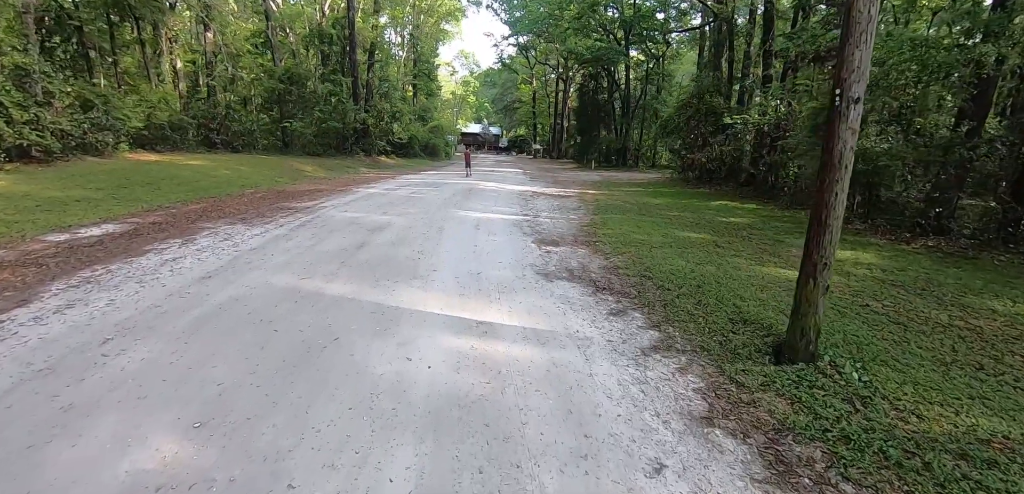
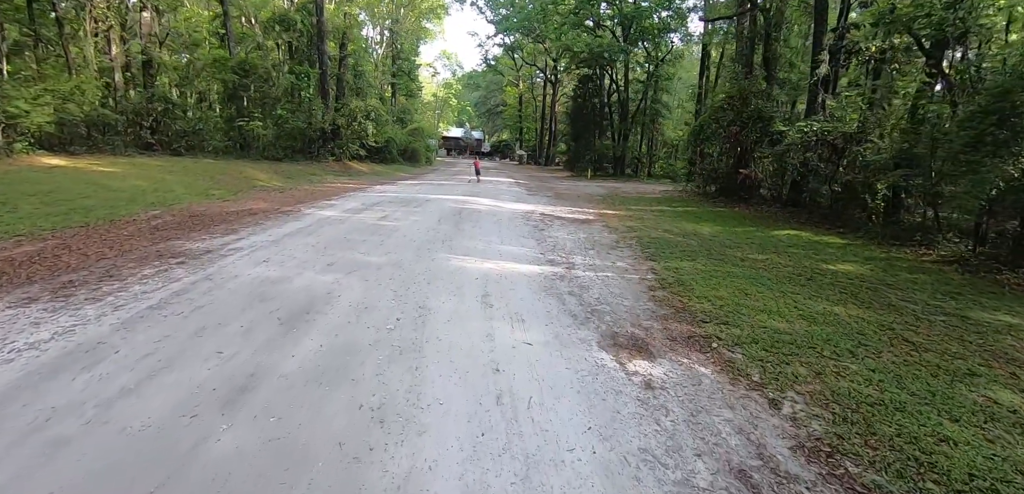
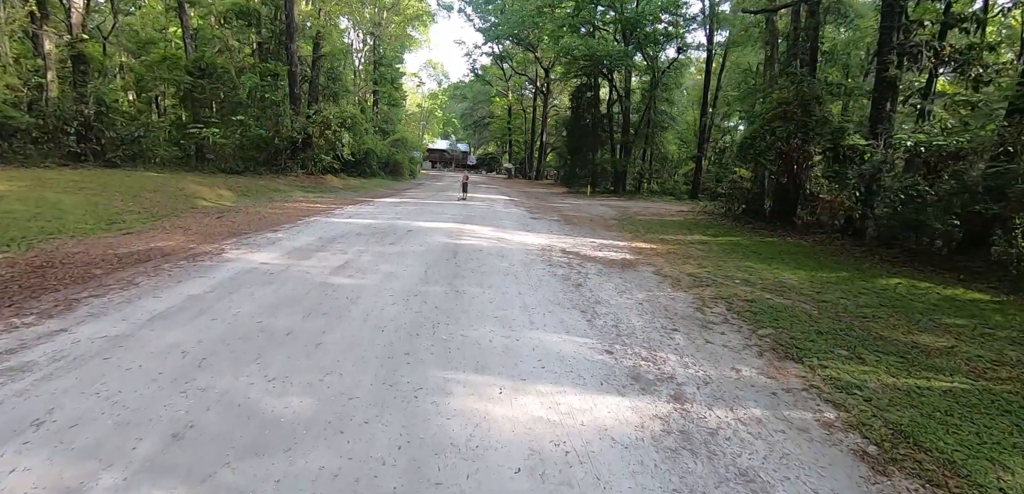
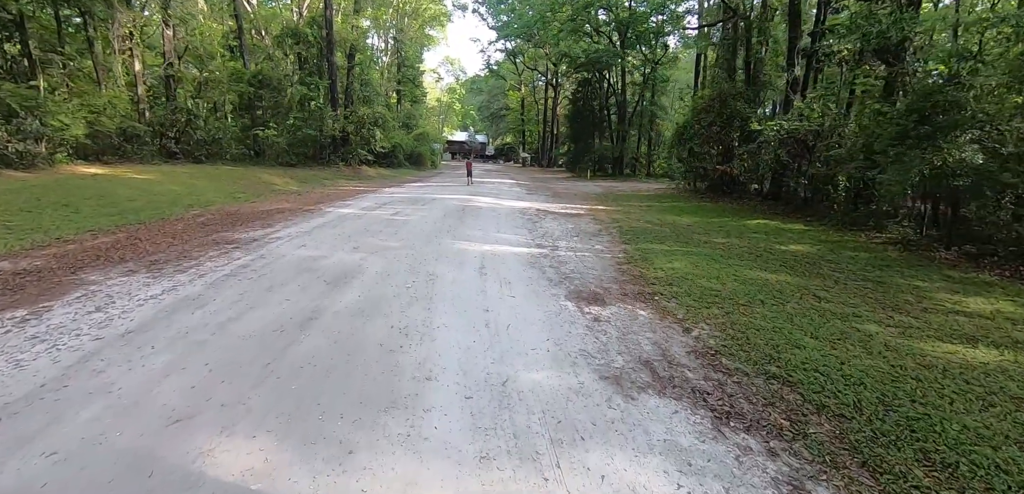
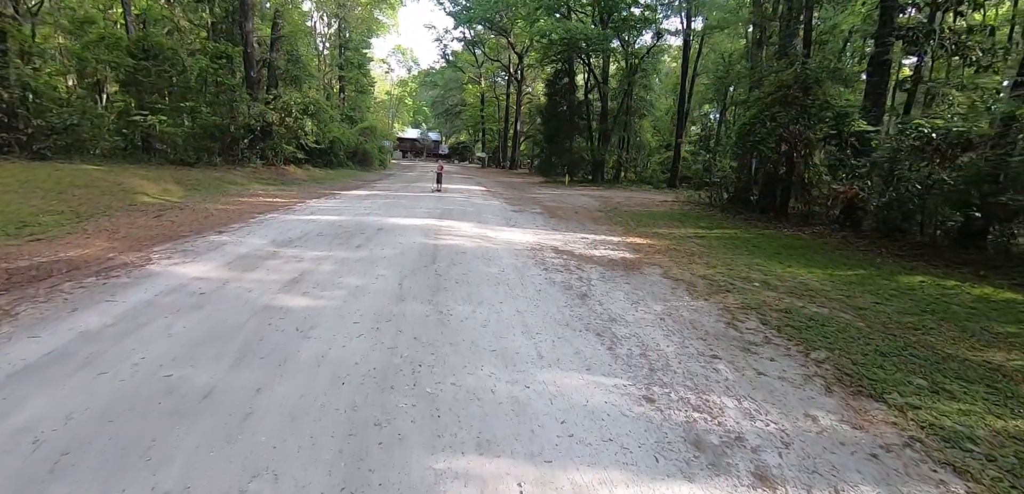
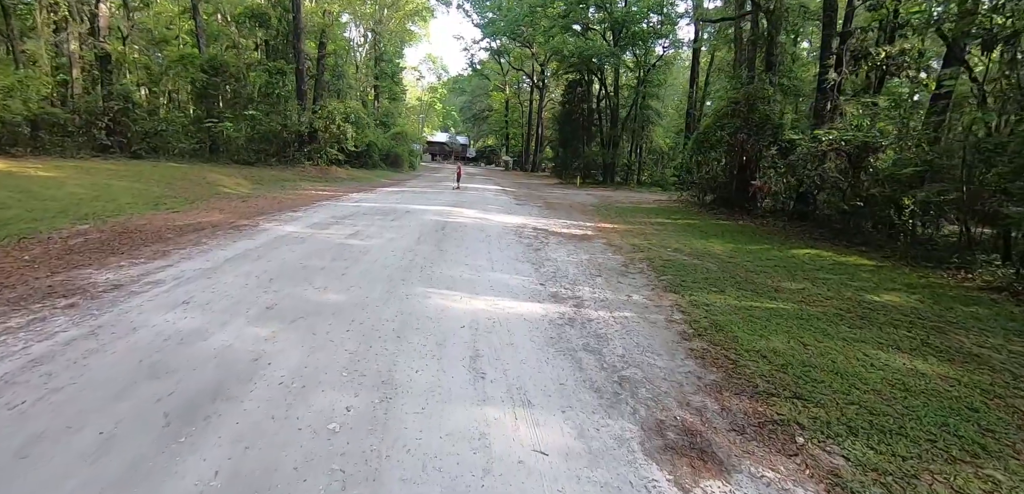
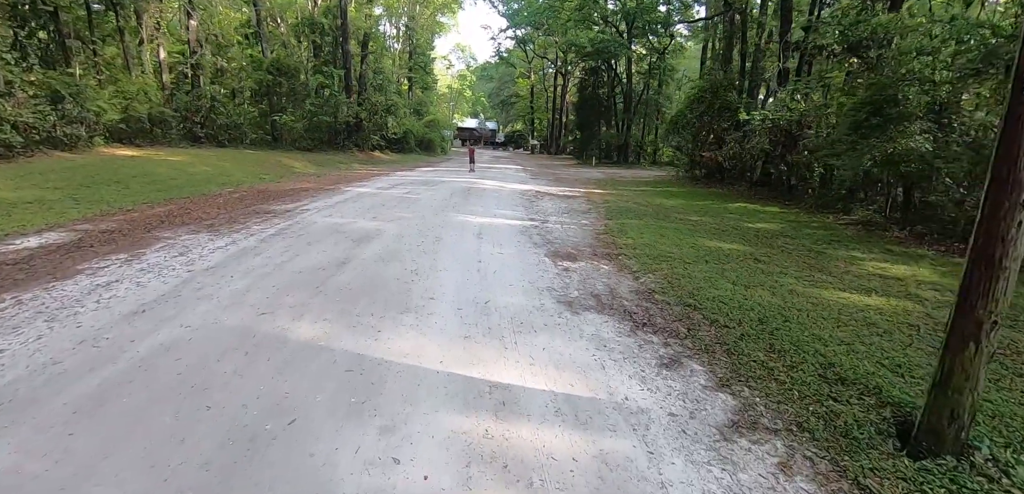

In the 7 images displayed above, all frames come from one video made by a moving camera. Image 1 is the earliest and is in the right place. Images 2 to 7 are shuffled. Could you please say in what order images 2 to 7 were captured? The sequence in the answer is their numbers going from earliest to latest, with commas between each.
7, 4, 2, 6, 3, 5
